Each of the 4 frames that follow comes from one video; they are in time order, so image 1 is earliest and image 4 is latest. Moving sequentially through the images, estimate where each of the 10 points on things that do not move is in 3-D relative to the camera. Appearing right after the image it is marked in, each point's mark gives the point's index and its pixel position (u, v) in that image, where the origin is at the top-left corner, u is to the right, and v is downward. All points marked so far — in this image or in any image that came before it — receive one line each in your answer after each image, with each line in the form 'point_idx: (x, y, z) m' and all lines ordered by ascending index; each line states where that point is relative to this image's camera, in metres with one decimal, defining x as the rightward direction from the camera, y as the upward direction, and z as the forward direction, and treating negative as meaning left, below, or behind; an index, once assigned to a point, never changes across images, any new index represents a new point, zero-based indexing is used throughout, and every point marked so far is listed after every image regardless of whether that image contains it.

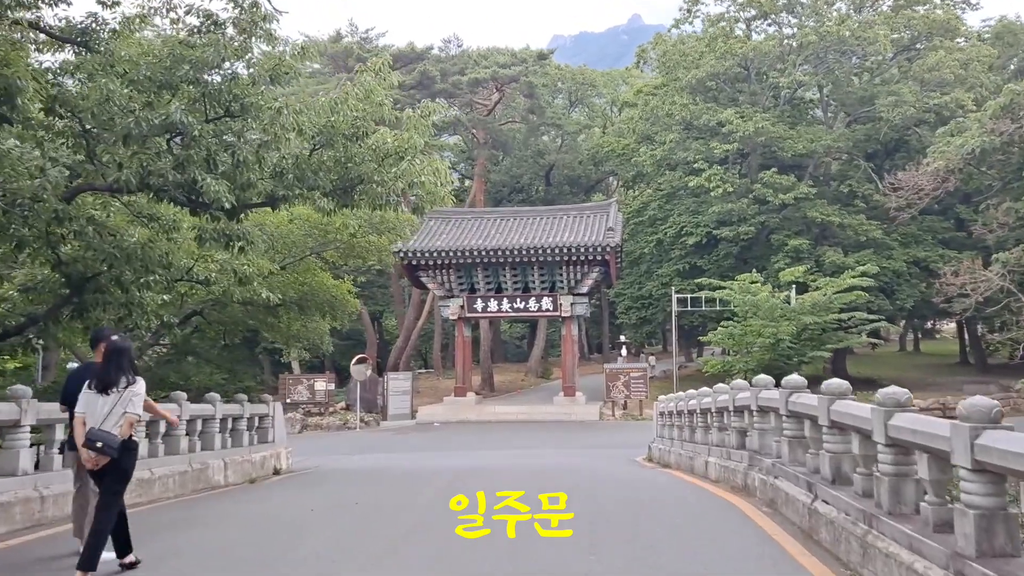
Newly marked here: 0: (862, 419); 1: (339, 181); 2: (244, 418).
0: (+2.0, -0.8, +5.0) m
1: (-1.9, +1.2, +9.7) m
2: (-3.4, -1.7, +11.2) m
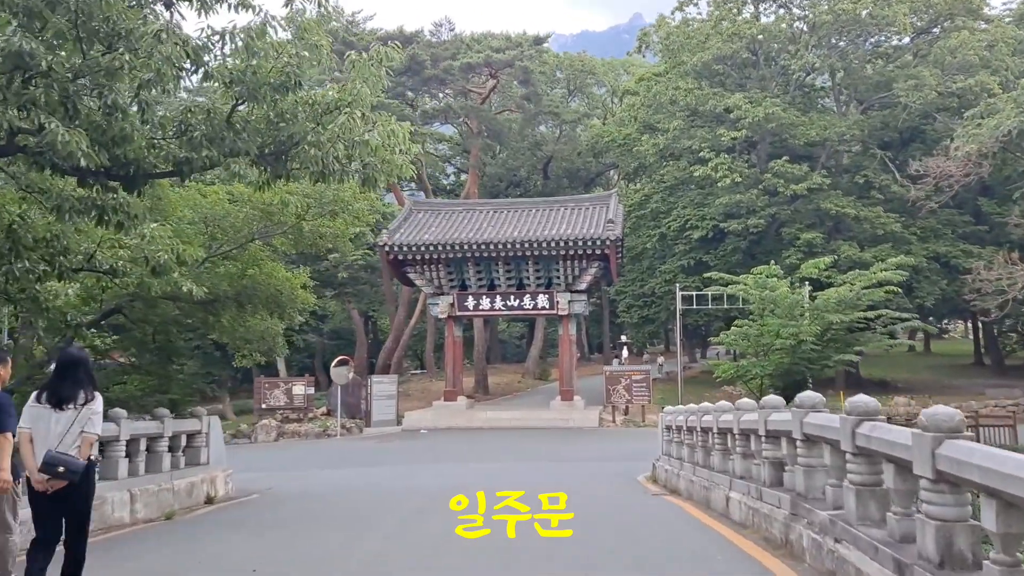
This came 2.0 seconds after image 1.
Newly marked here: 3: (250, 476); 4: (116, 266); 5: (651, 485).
0: (+1.7, -0.7, +3.1) m
1: (-2.1, +1.3, +7.8) m
2: (-3.6, -1.6, +9.2) m
3: (-4.4, -3.2, +14.8) m
4: (-4.0, +0.2, +8.9) m
5: (+1.9, -2.7, +12.1) m
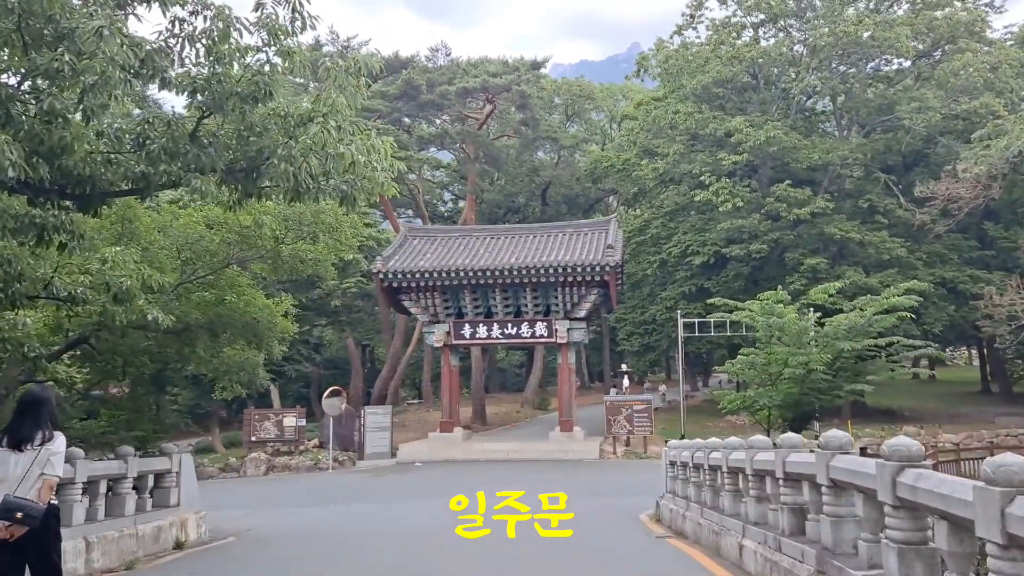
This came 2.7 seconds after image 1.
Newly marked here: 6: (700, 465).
0: (+1.6, -0.7, +2.4) m
1: (-2.2, +1.0, +7.2) m
2: (-3.7, -1.8, +8.5) m
3: (-4.5, -3.6, +14.1) m
4: (-4.1, 0.0, +8.3) m
5: (+1.8, -3.1, +11.4) m
6: (+1.9, -1.8, +9.1) m
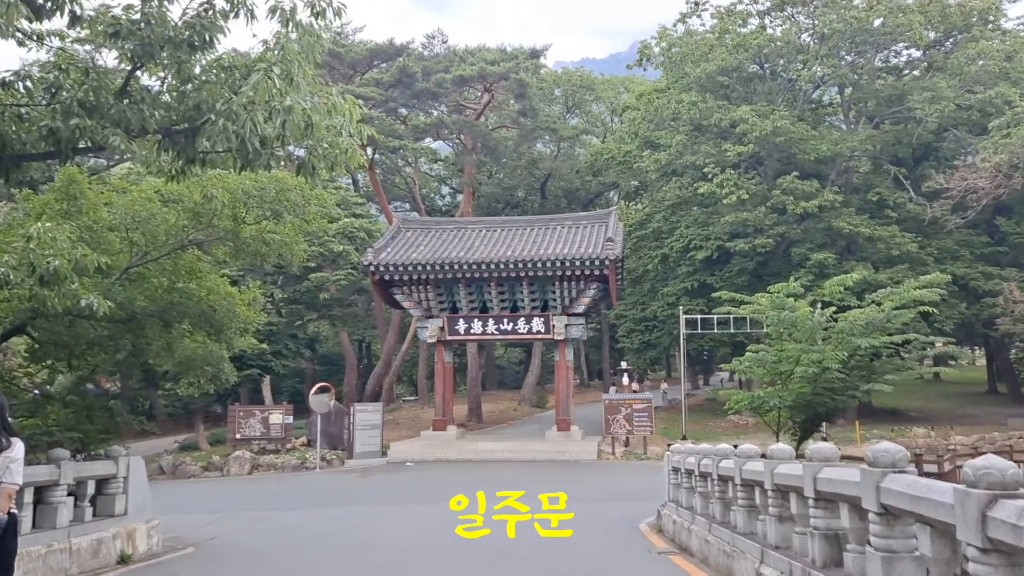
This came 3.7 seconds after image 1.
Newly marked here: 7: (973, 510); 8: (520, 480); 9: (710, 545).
0: (+1.5, -0.6, +1.4) m
1: (-2.3, +1.2, +6.2) m
2: (-3.9, -1.7, +7.5) m
3: (-4.7, -3.5, +13.1) m
4: (-4.2, +0.1, +7.3) m
5: (+1.7, -2.9, +10.4) m
6: (+1.8, -1.7, +8.1) m
7: (+1.6, -0.7, +3.0) m
8: (+0.2, -4.3, +19.4) m
9: (+1.8, -2.3, +7.8) m
